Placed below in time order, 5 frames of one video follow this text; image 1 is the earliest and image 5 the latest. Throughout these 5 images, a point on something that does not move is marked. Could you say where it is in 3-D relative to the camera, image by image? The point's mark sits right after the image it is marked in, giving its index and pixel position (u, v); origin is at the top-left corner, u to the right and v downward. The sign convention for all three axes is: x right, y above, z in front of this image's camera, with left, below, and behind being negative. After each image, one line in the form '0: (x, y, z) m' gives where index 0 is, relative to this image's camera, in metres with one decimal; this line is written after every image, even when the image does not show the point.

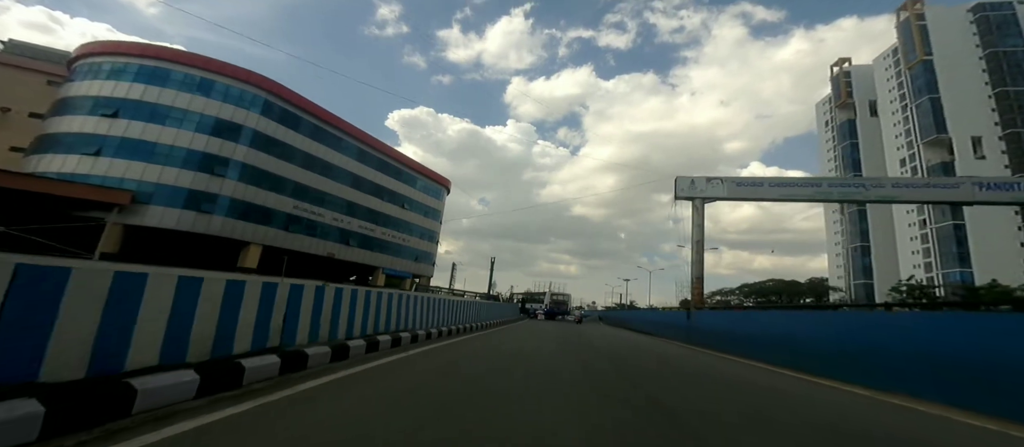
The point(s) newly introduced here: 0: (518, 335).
0: (+0.6, -4.5, +16.9) m
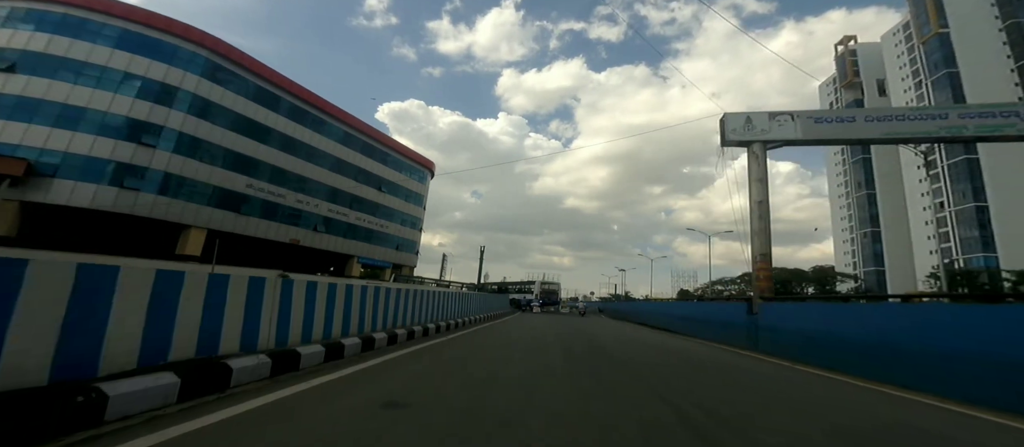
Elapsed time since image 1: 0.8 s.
0: (+0.3, -4.1, +16.1) m
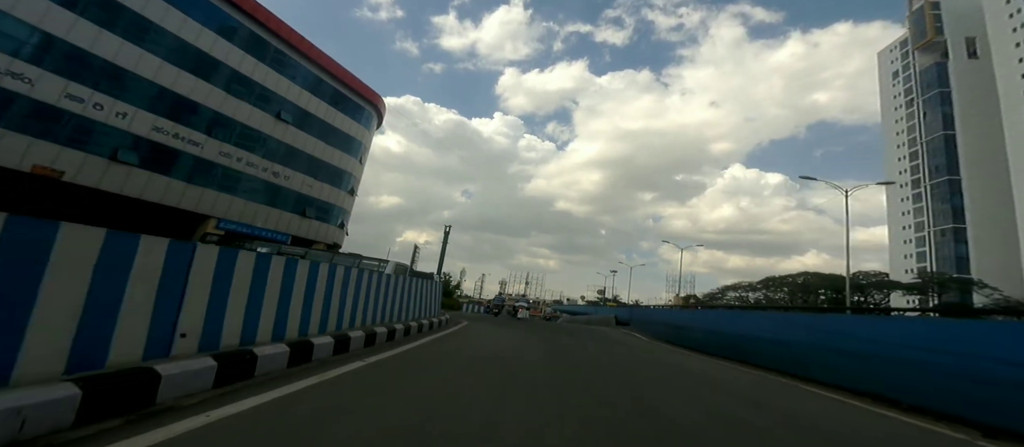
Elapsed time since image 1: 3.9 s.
0: (-0.3, -3.5, +13.0) m
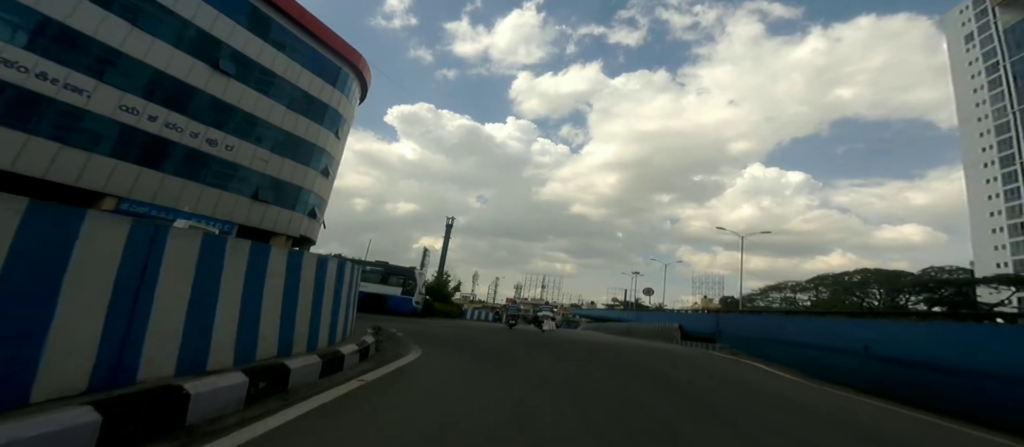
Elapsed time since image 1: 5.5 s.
0: (+0.2, -3.4, +11.4) m
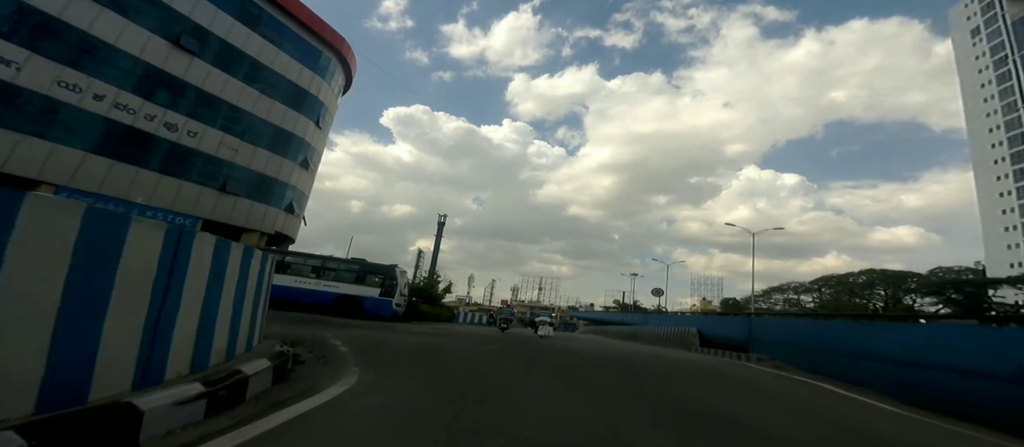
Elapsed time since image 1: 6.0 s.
0: (+0.1, -3.3, +10.9) m
